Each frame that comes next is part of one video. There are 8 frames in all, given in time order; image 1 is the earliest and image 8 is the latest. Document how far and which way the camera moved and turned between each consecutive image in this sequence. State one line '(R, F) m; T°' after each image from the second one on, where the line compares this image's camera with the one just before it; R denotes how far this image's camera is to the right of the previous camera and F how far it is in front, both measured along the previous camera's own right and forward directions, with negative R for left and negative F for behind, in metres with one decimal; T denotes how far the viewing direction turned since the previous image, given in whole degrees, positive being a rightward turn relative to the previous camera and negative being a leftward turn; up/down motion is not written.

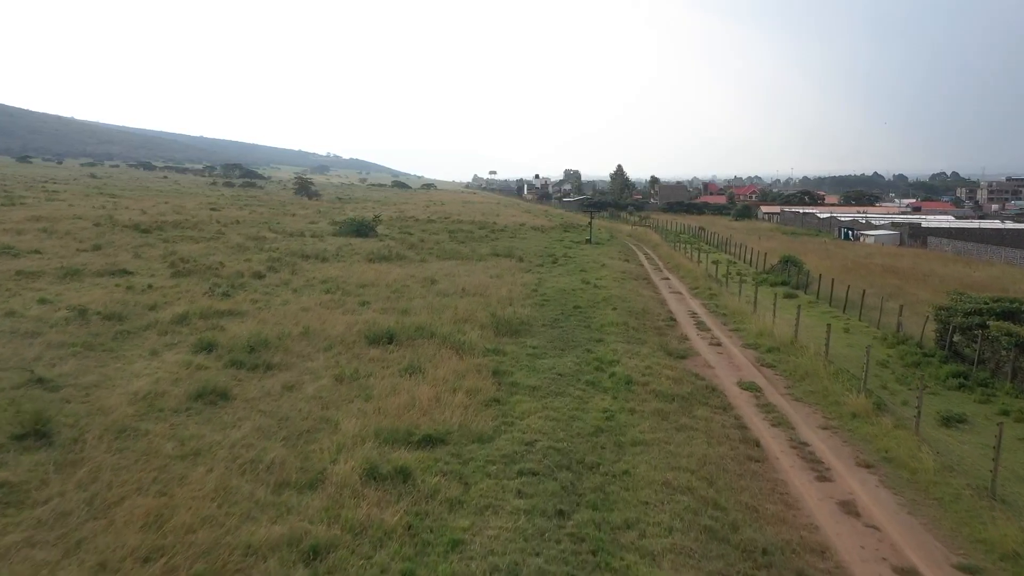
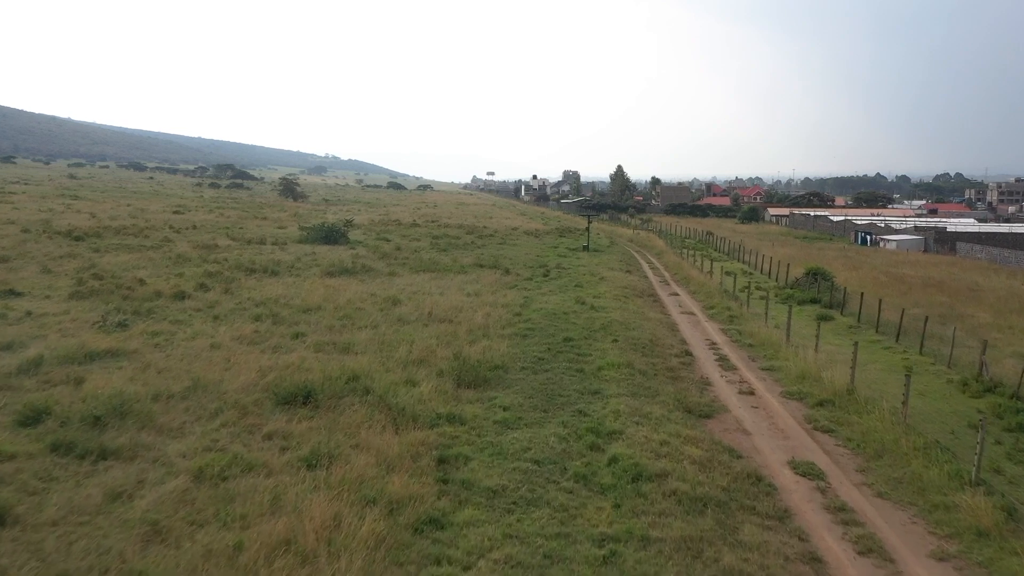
(+0.7, +4.1) m; 0°
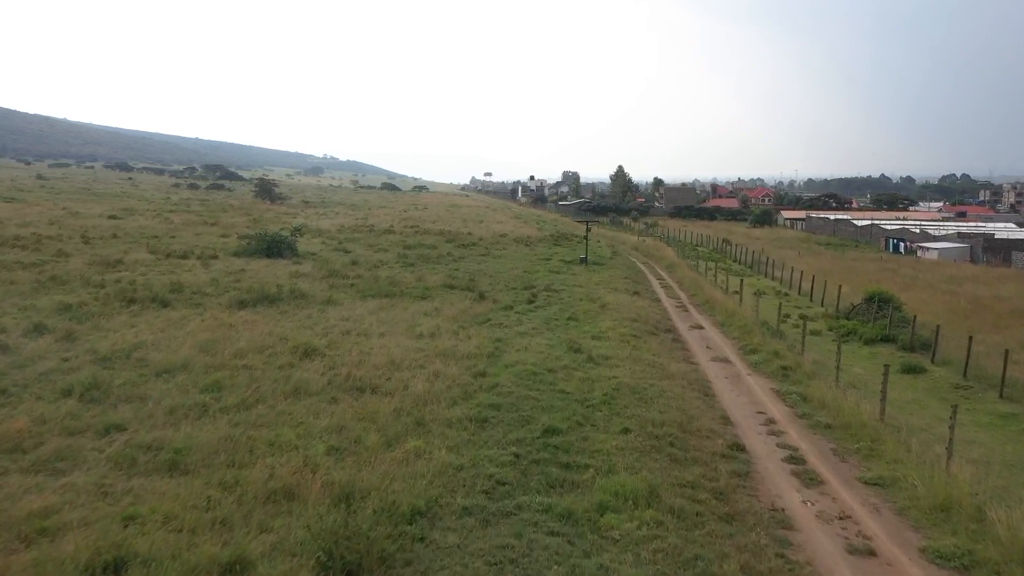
(+0.9, +6.0) m; 0°
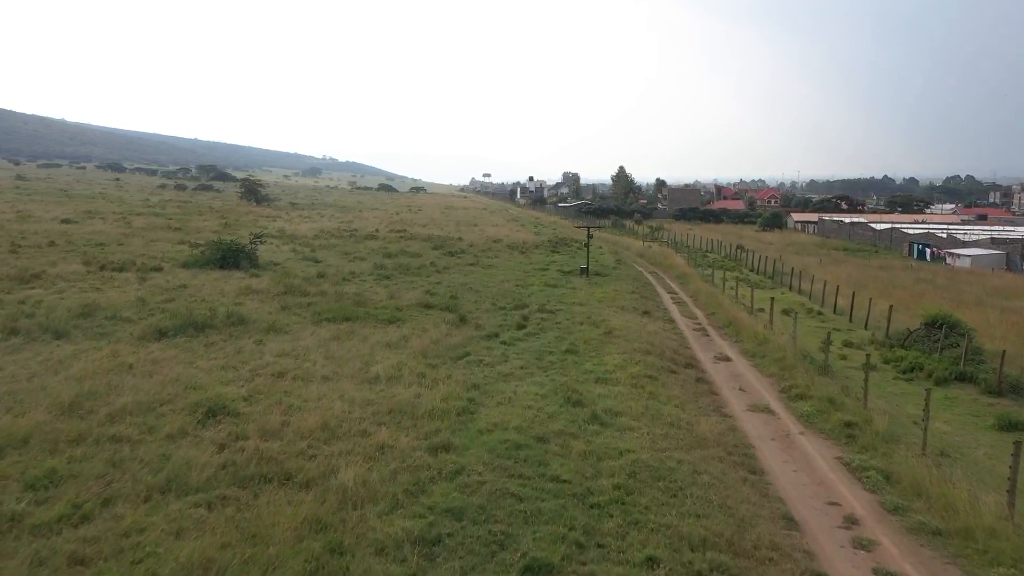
(+0.4, +3.5) m; 0°
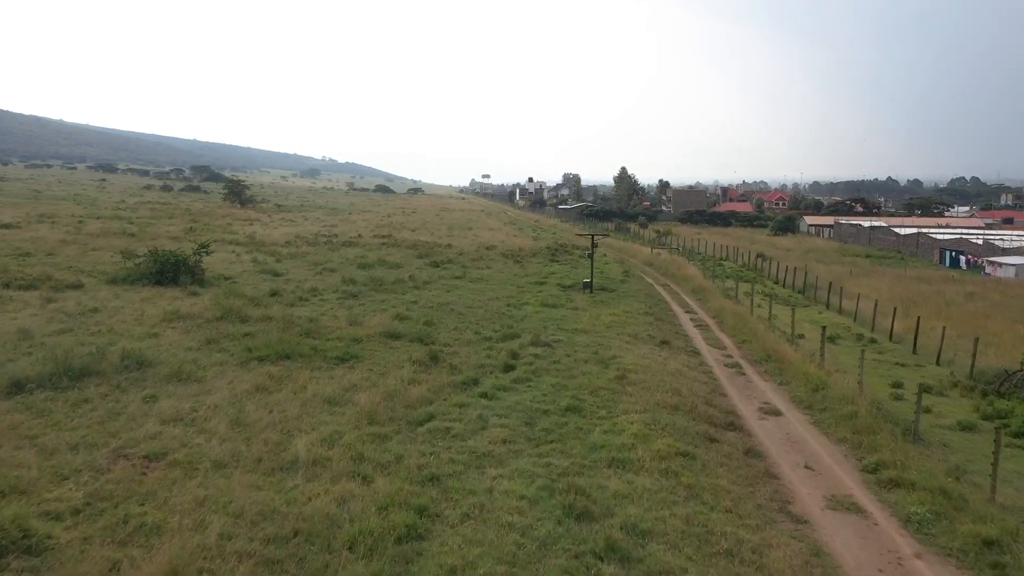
(+0.3, +3.8) m; 0°
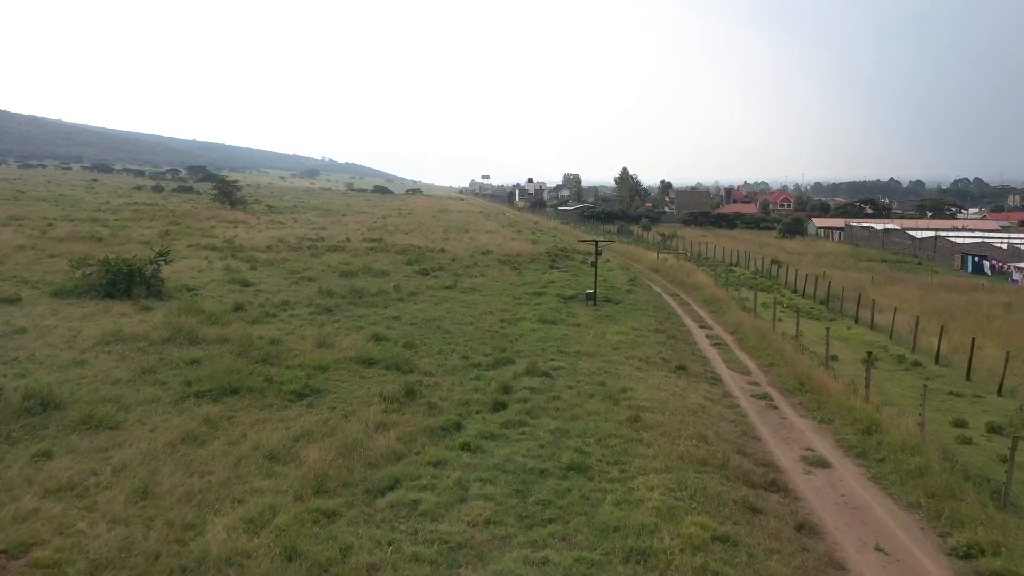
(+0.2, +2.2) m; 0°
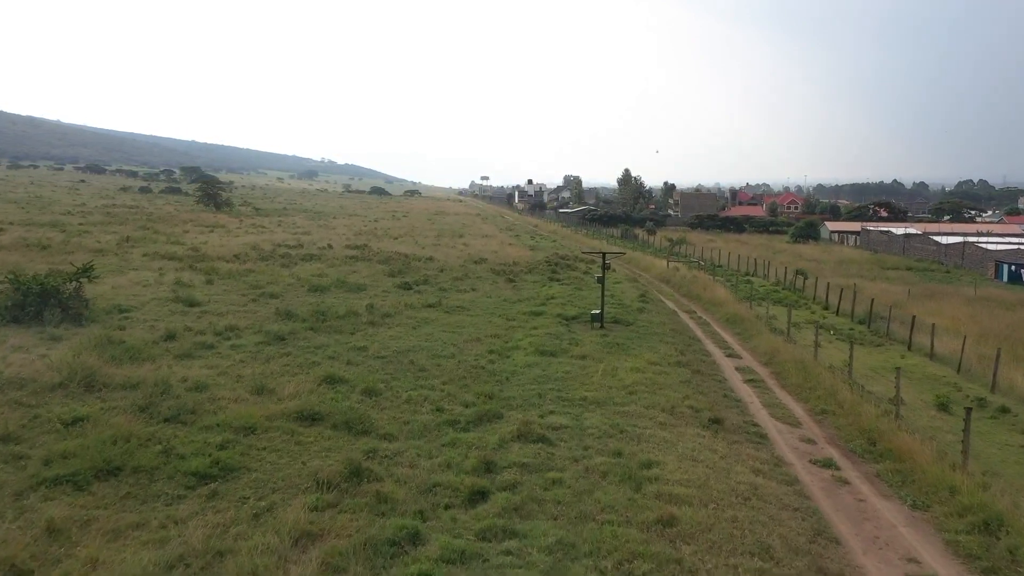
(+0.2, +3.1) m; 0°
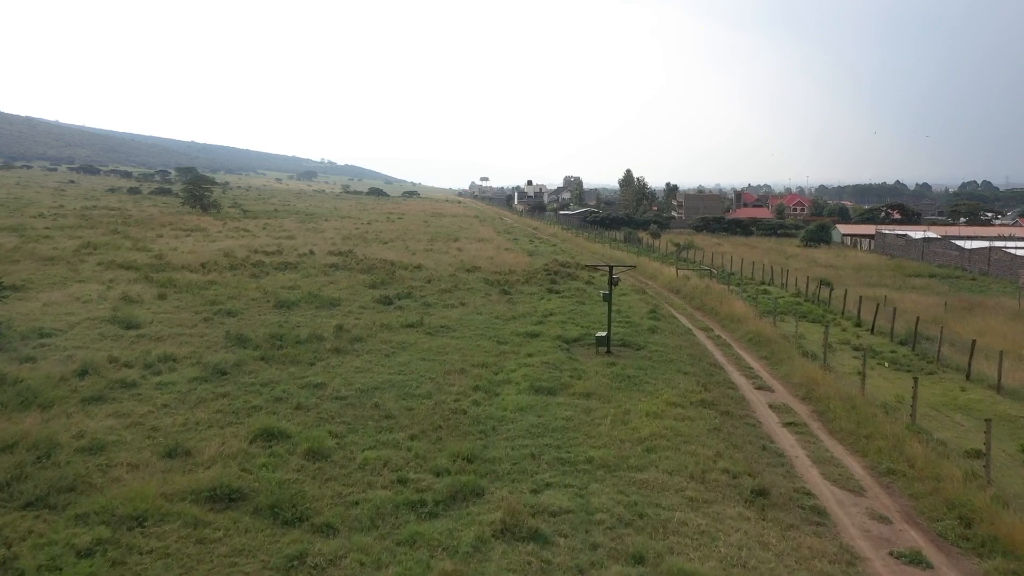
(+0.2, +2.6) m; 0°
